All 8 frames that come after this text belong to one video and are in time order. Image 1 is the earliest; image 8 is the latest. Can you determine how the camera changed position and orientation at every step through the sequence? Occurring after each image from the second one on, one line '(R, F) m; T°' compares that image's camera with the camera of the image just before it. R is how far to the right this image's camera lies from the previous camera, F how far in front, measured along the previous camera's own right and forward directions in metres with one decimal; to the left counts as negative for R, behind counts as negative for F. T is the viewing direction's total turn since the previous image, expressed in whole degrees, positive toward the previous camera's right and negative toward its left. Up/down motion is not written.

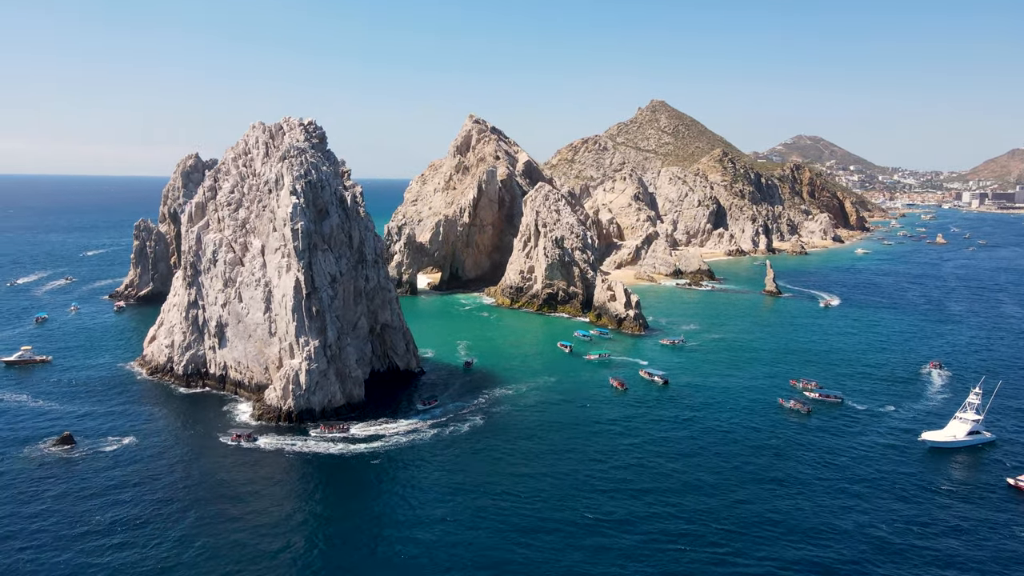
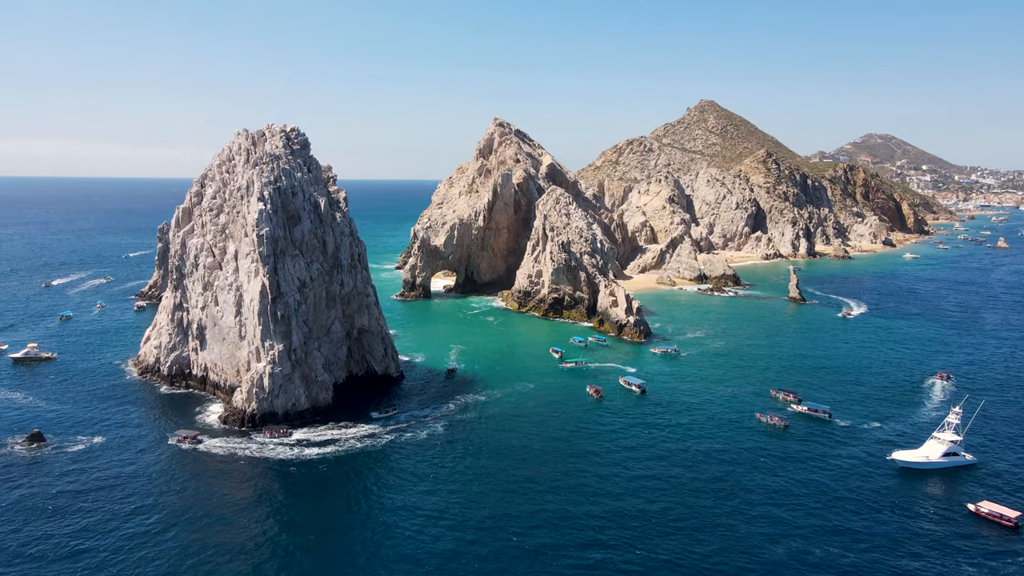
(+7.8, +1.0) m; -4°
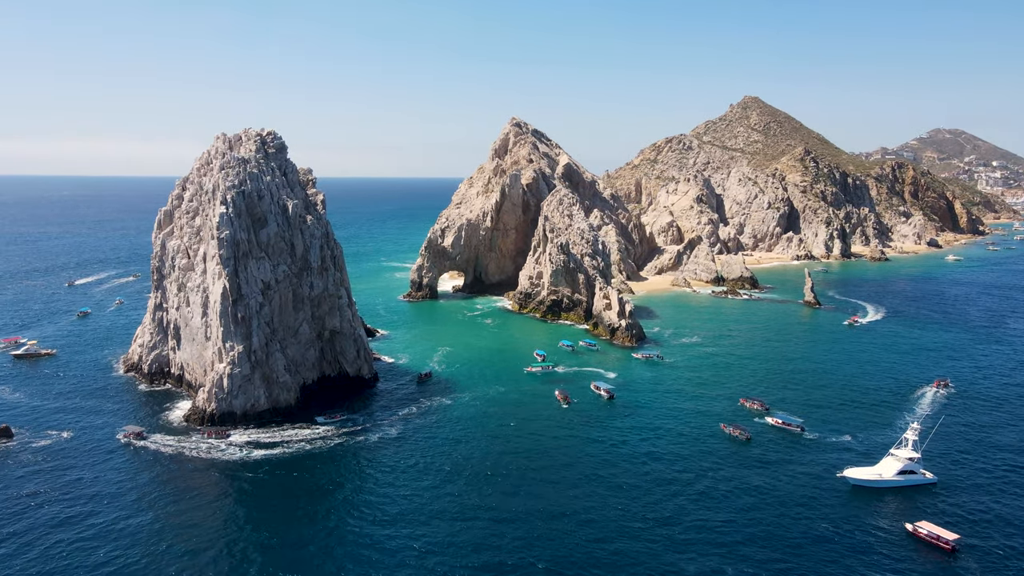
(+7.9, +0.8) m; -4°
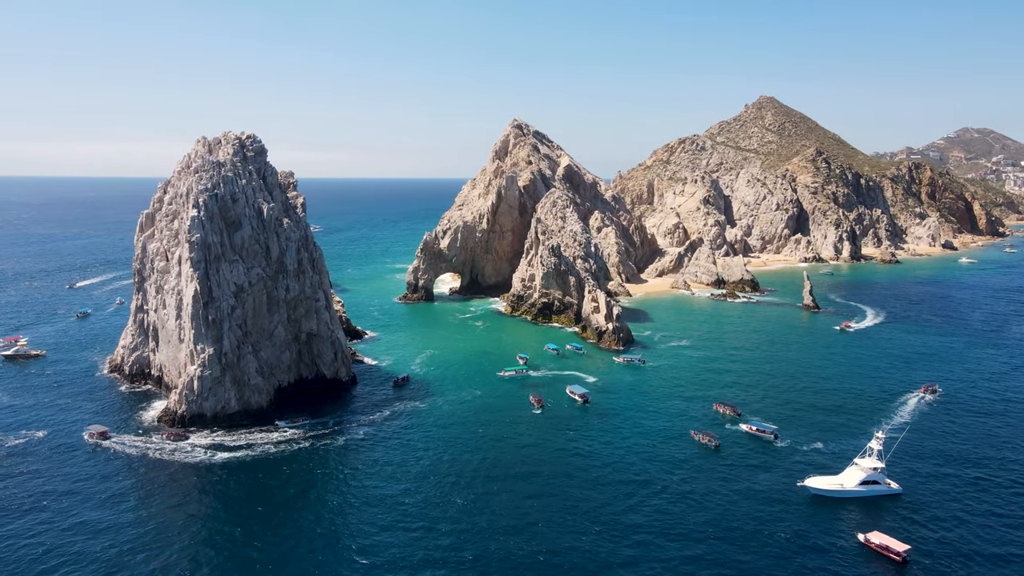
(+4.3, +0.3) m; -1°
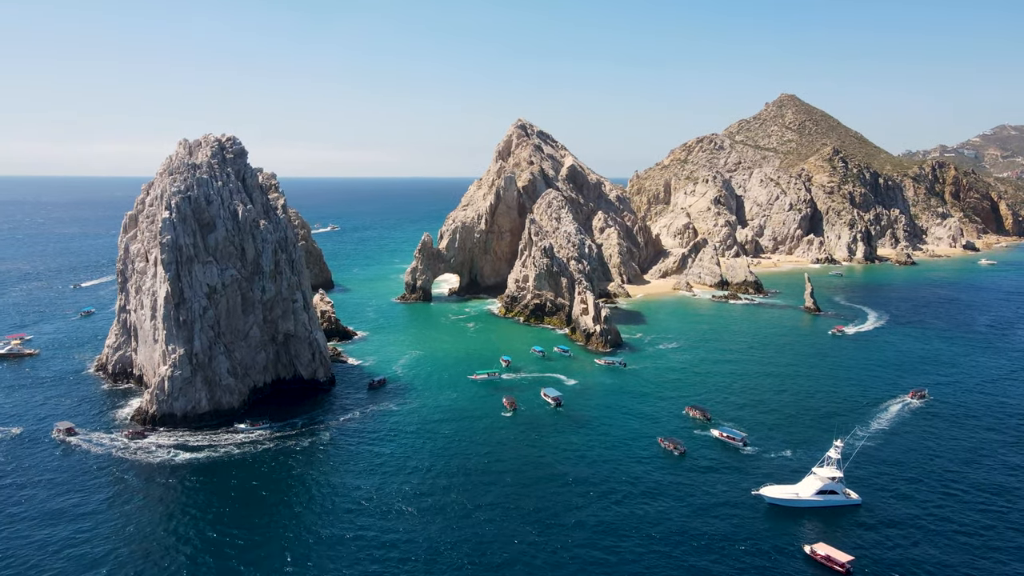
(+4.9, +0.4) m; -2°
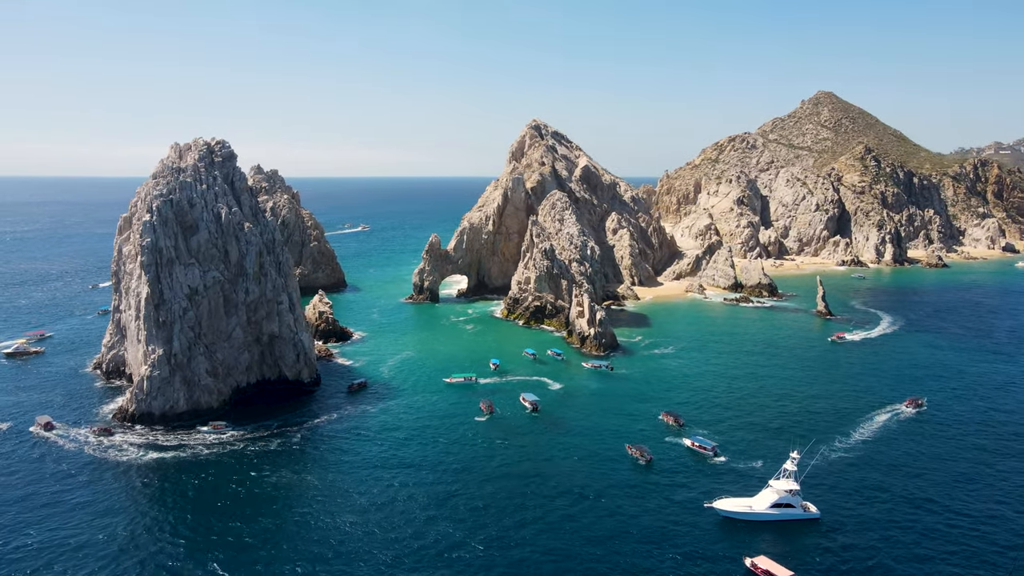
(+5.7, +0.6) m; -3°
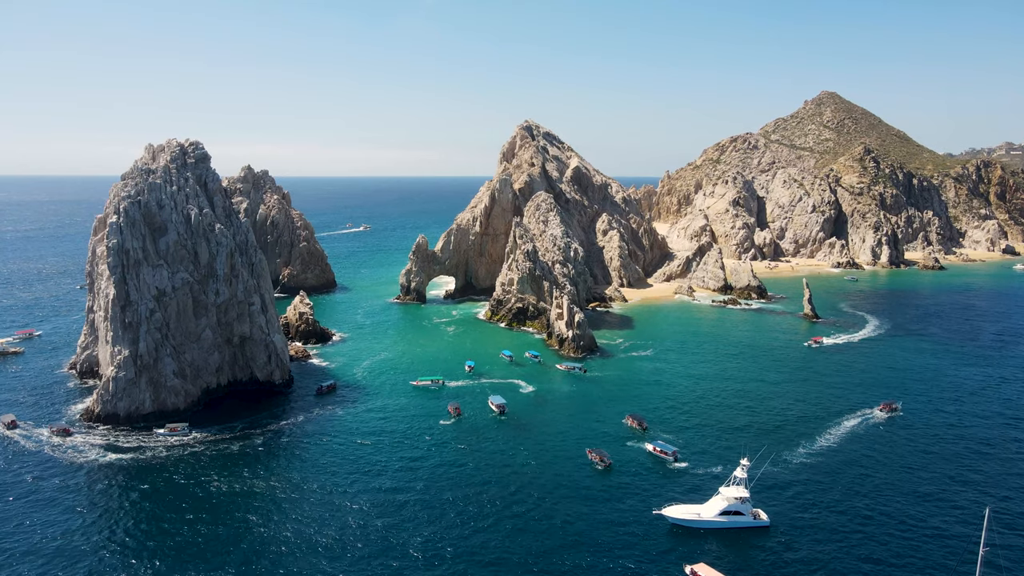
(+3.7, +0.1) m; 0°
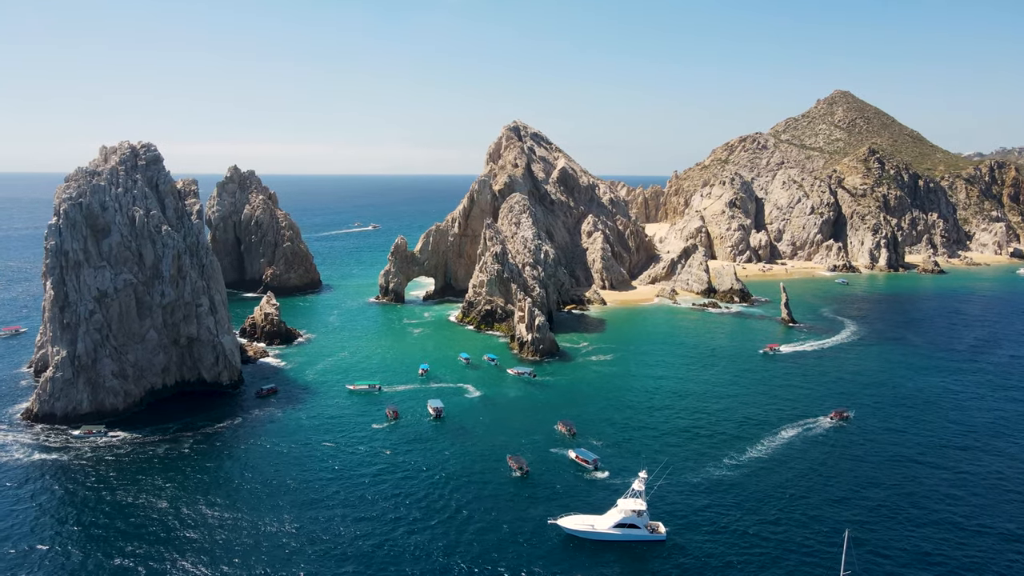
(+7.7, +0.3) m; -1°
